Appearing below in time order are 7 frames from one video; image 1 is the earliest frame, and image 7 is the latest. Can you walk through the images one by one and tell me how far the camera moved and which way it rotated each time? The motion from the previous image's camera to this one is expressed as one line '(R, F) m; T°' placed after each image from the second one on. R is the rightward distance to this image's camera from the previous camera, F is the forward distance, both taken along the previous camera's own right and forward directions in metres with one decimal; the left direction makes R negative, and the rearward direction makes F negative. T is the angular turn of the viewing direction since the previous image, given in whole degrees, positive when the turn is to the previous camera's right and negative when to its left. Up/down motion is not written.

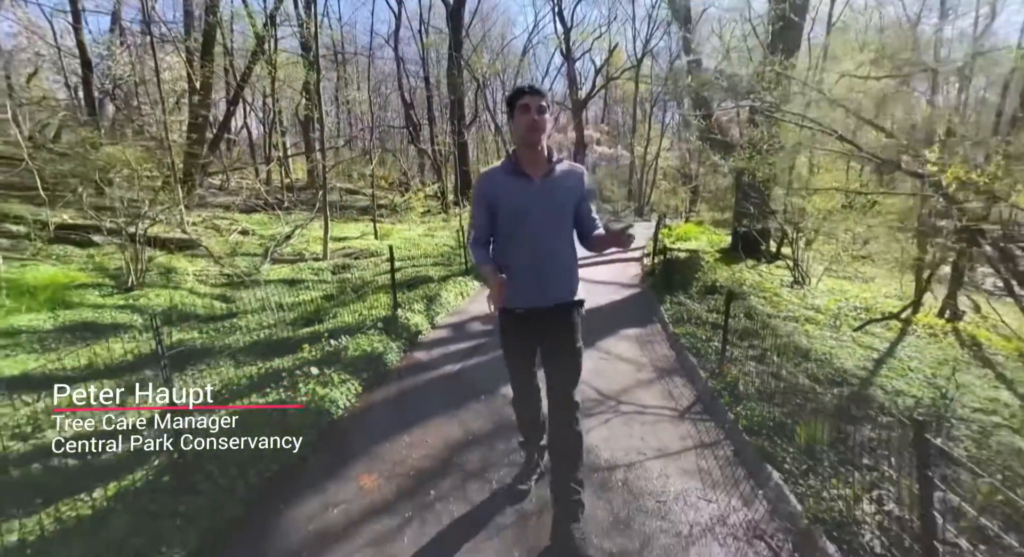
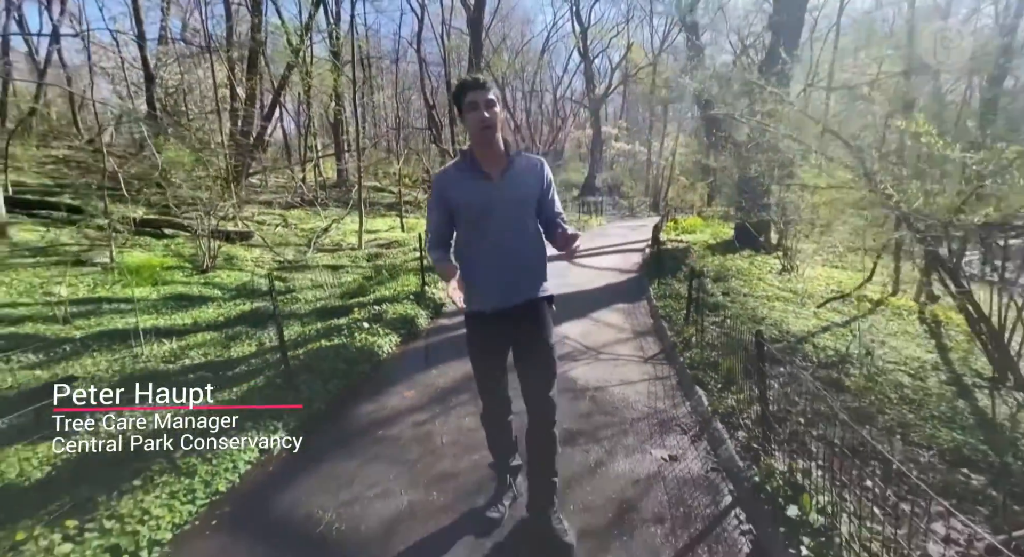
(+0.2, -1.3) m; -2°
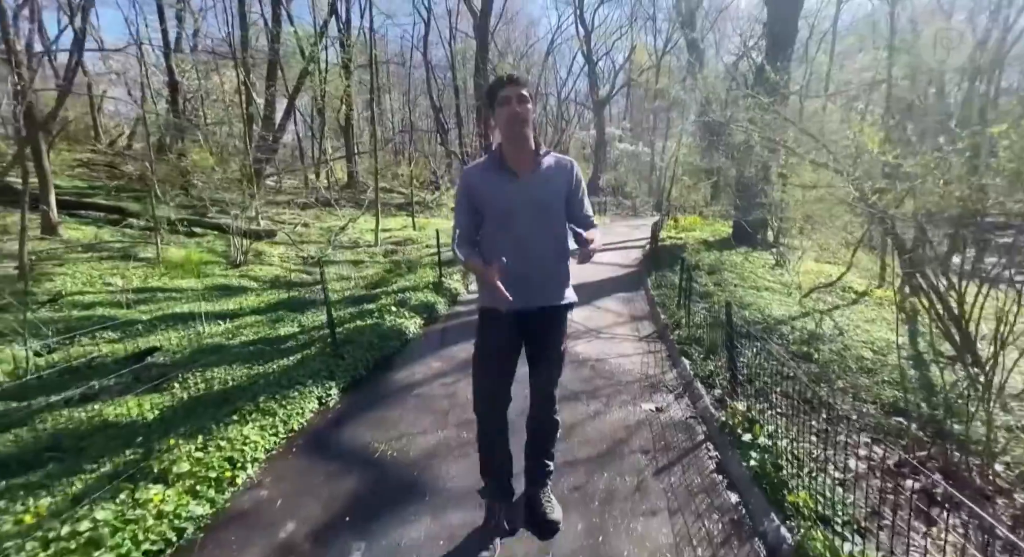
(-0.1, -0.7) m; -1°
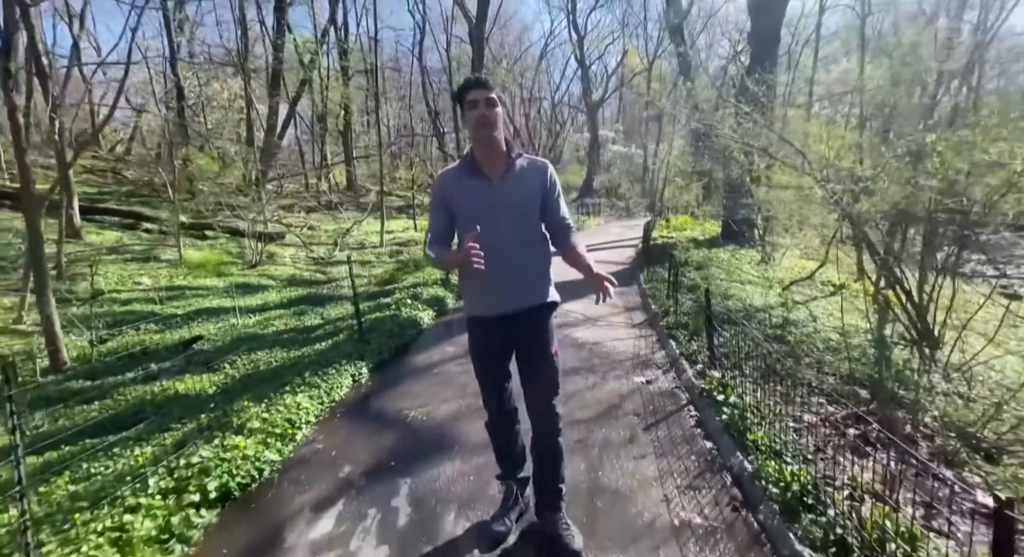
(-0.1, -0.6) m; +1°
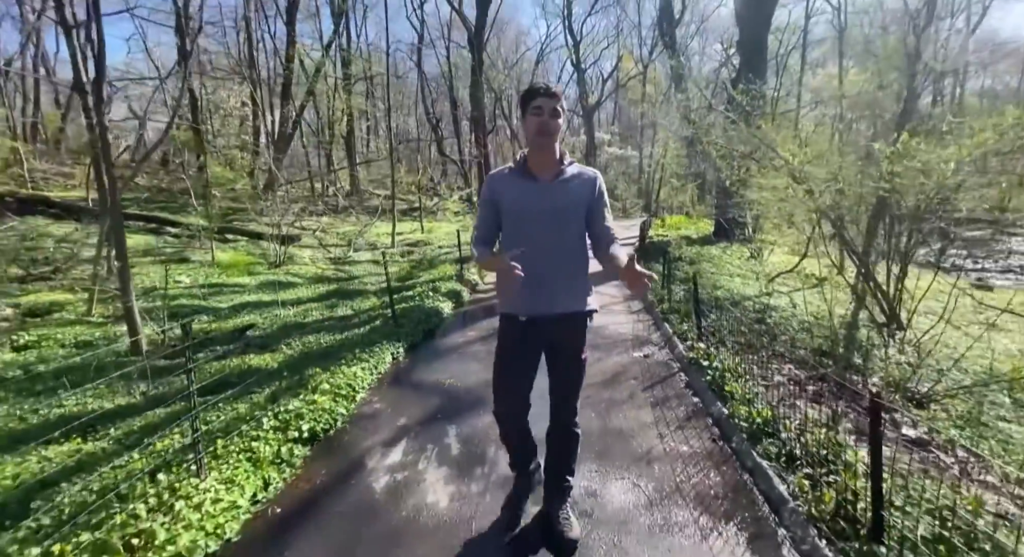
(-0.2, -0.8) m; 0°
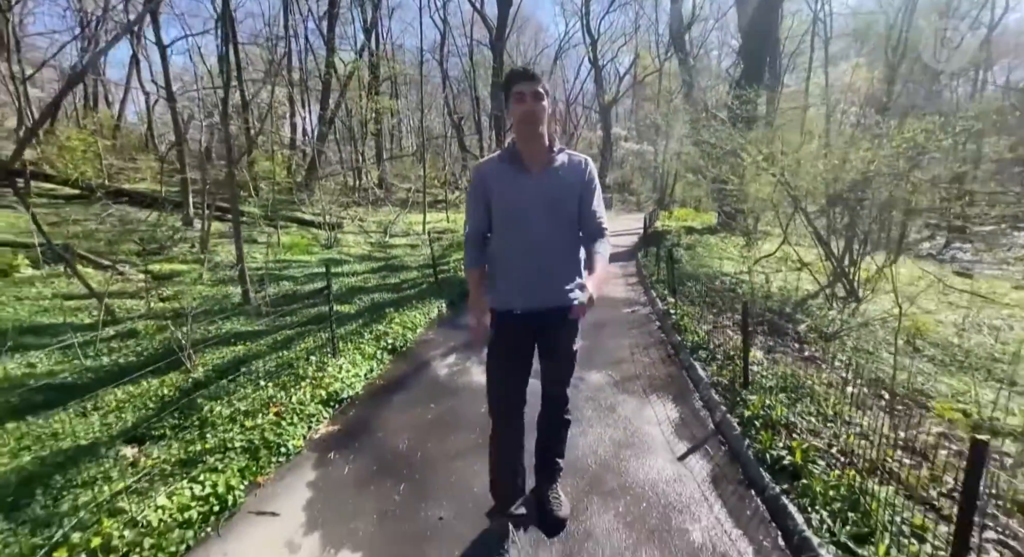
(0.0, -1.7) m; -2°
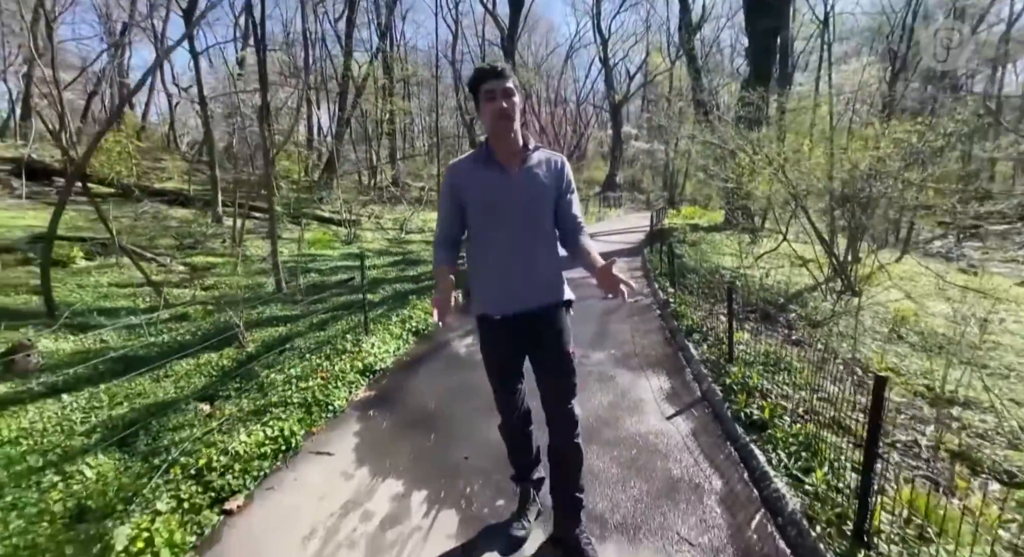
(0.0, -0.6) m; -1°
